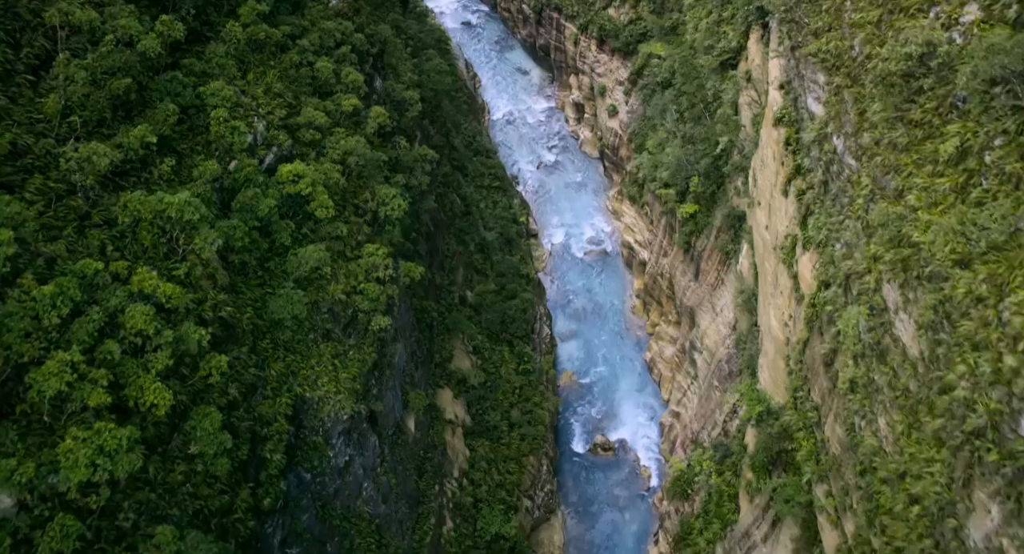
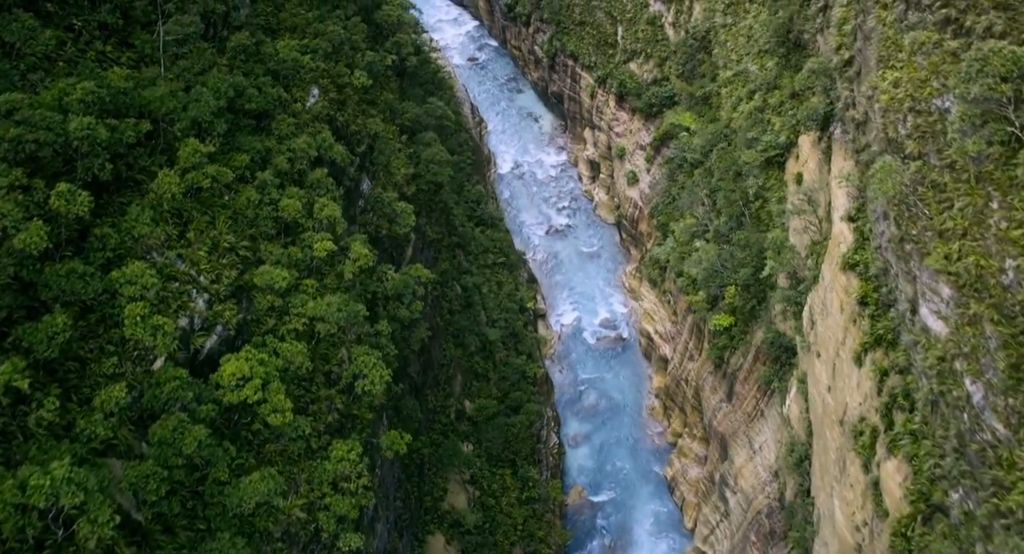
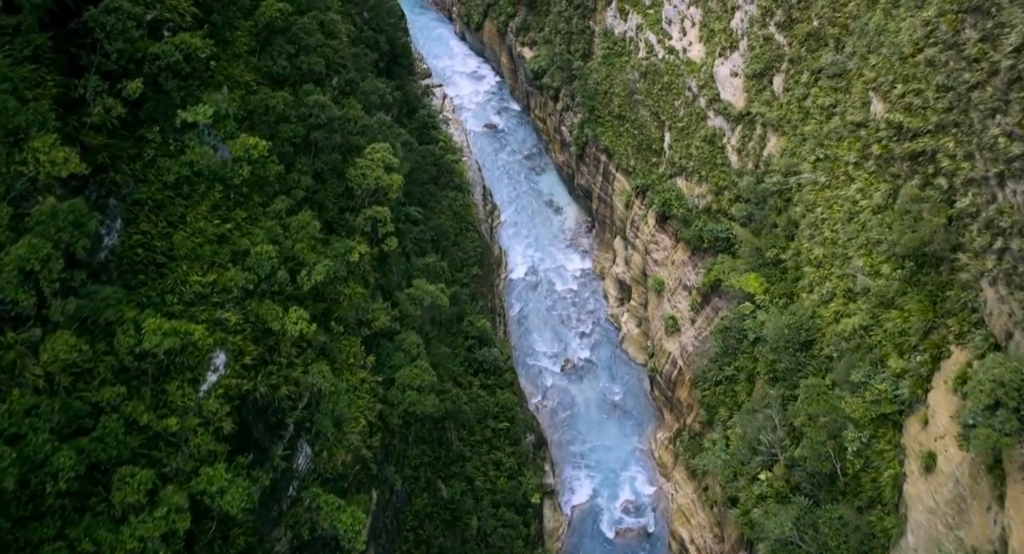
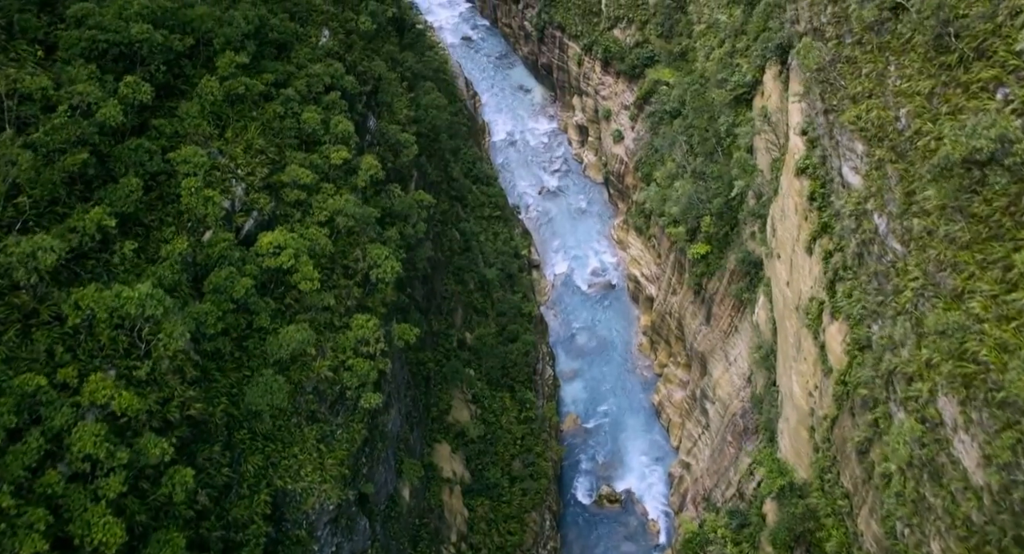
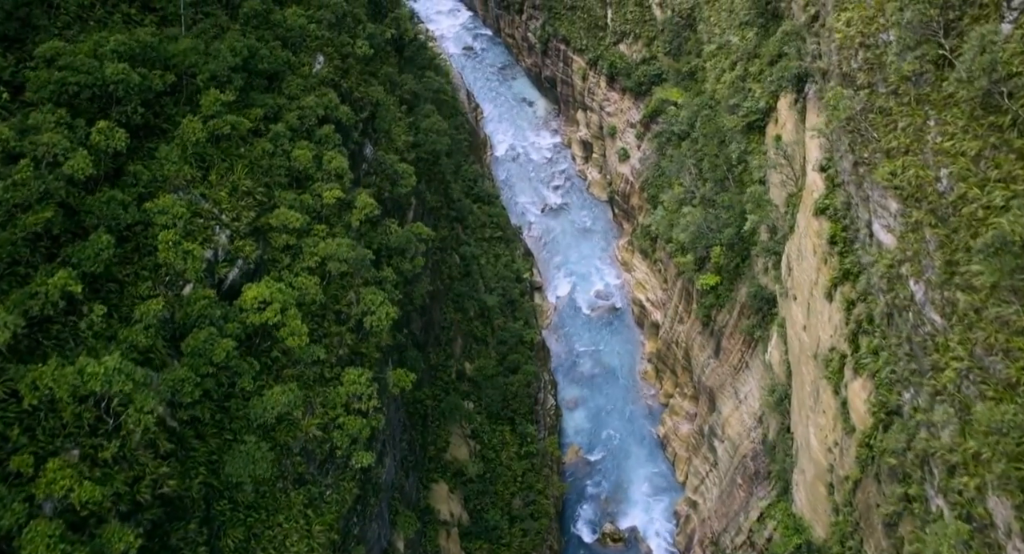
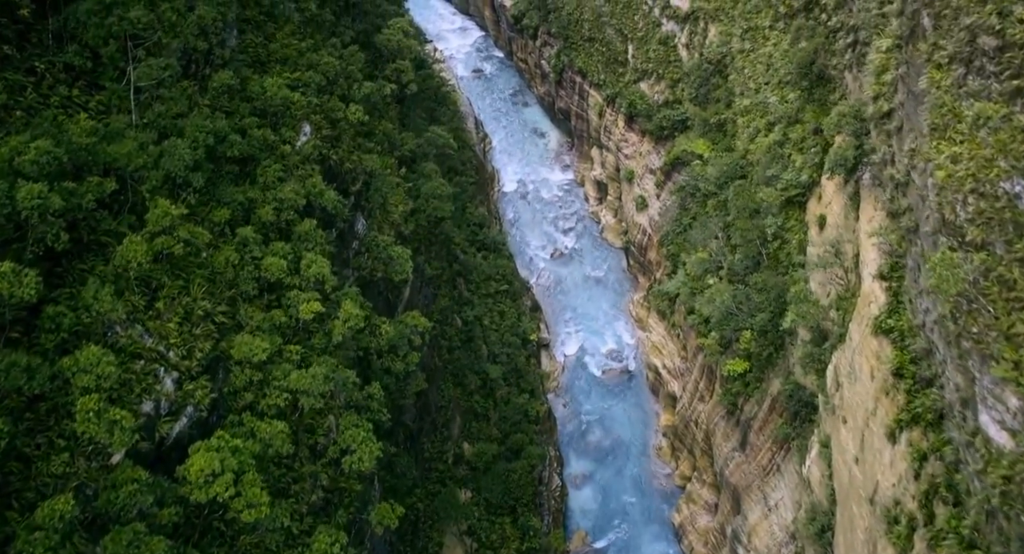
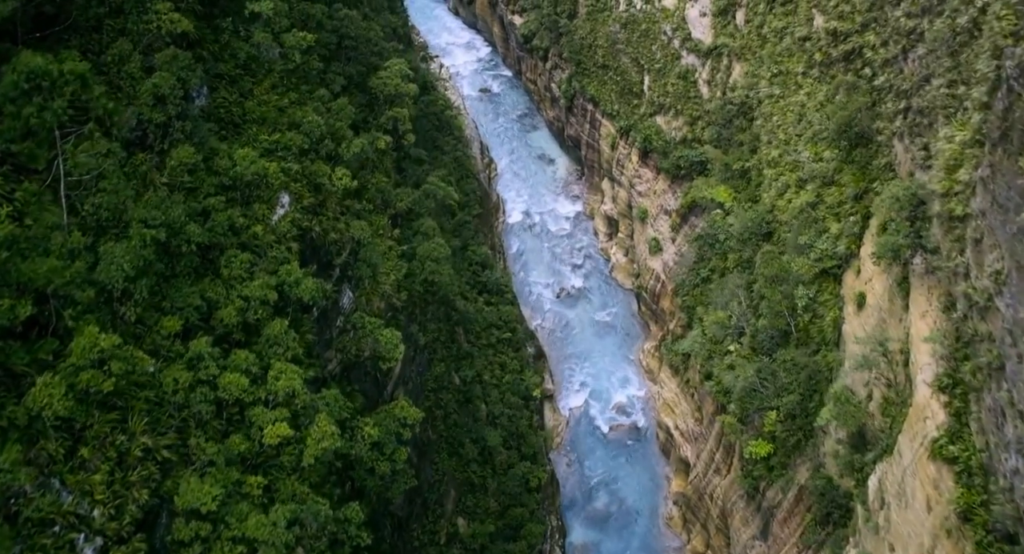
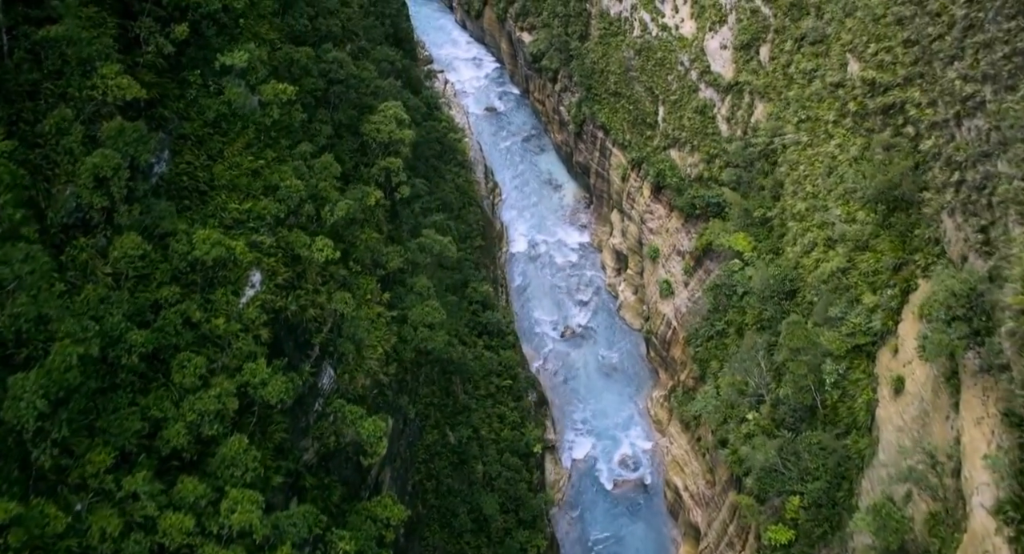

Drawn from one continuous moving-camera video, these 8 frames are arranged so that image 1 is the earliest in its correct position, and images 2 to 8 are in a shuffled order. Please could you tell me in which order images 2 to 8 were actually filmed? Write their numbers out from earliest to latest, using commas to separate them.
4, 5, 2, 6, 7, 8, 3
